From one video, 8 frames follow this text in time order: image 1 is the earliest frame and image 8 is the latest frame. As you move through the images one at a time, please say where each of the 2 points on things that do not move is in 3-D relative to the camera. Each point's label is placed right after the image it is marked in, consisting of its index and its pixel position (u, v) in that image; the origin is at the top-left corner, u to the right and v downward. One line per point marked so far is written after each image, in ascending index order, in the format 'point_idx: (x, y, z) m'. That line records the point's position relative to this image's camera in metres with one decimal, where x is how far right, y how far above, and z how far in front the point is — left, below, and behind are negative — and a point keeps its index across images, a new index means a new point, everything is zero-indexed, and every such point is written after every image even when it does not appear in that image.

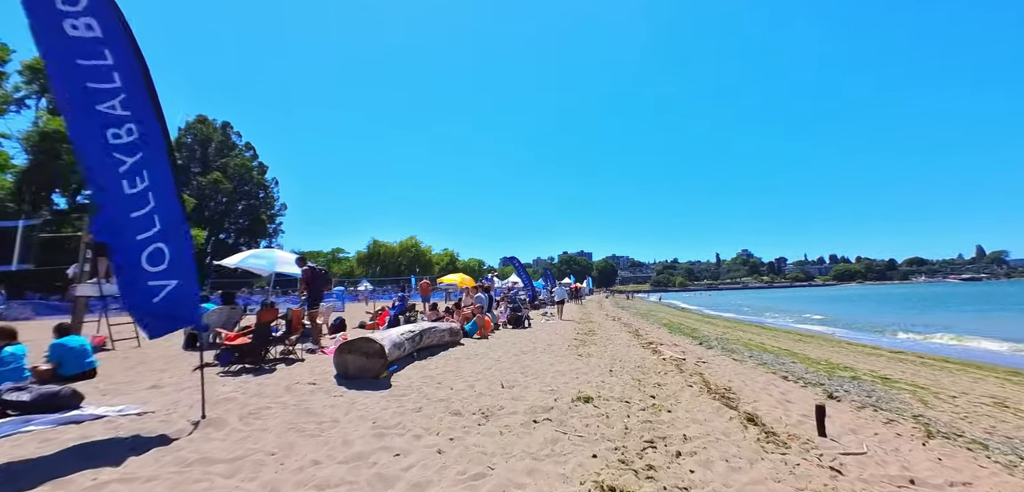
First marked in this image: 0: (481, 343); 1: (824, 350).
0: (-0.8, -2.6, +11.5) m
1: (+11.5, -3.8, +15.9) m
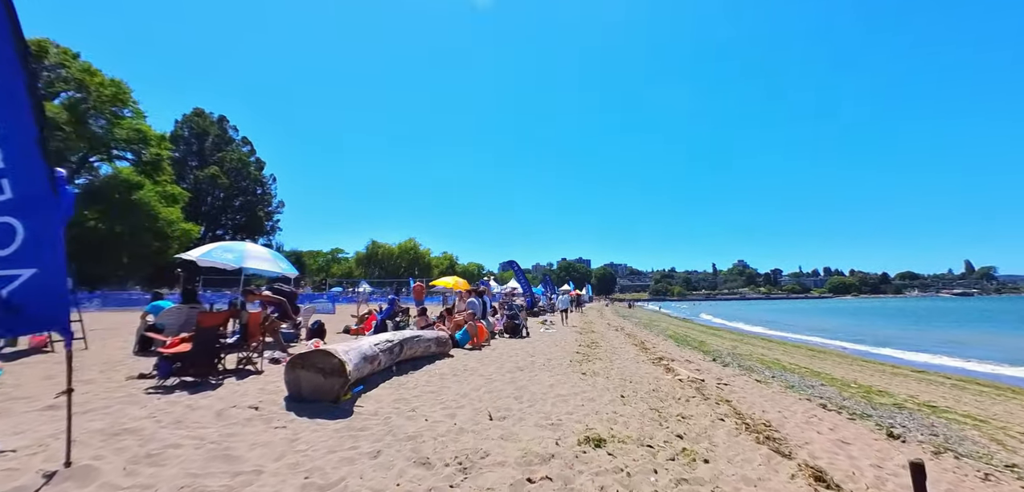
0: (-1.0, -2.6, +10.2) m
1: (+11.3, -4.2, +14.5) m
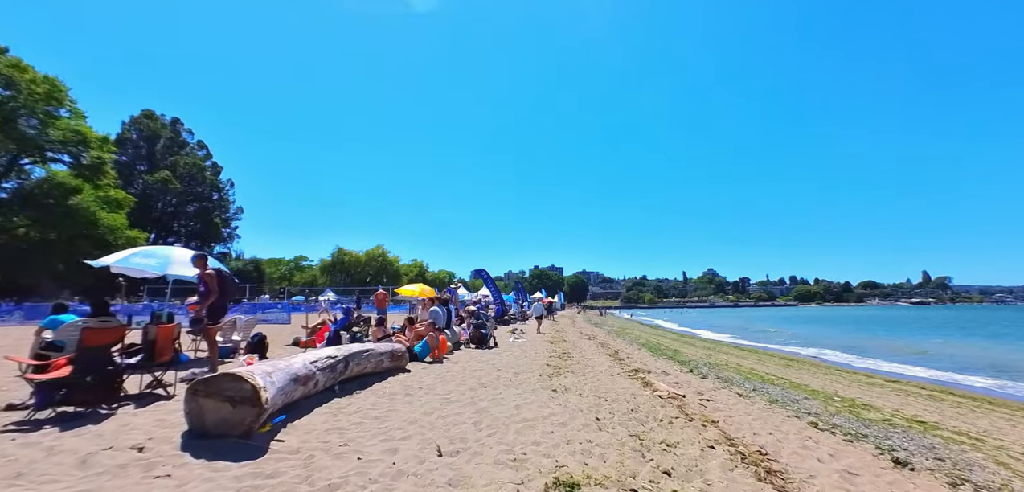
0: (-1.7, -2.7, +9.2) m
1: (+10.2, -4.4, +14.2) m
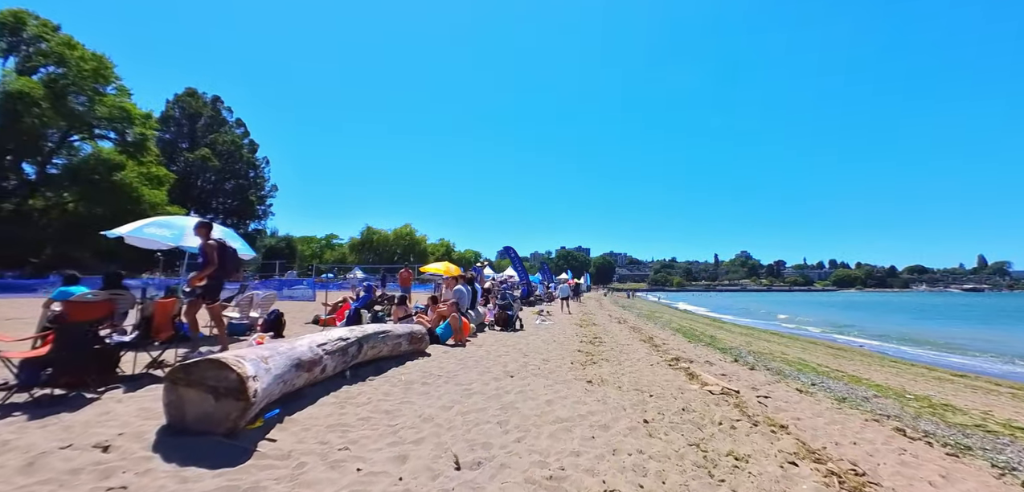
0: (-1.2, -2.1, +8.4) m
1: (+11.0, -3.8, +12.9) m
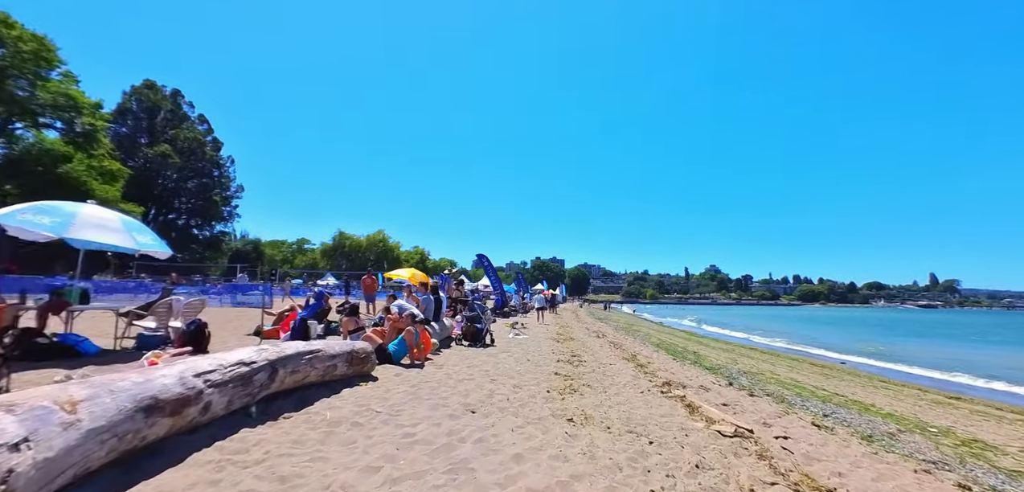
0: (-1.7, -2.1, +6.8) m
1: (+10.2, -4.1, +11.9) m
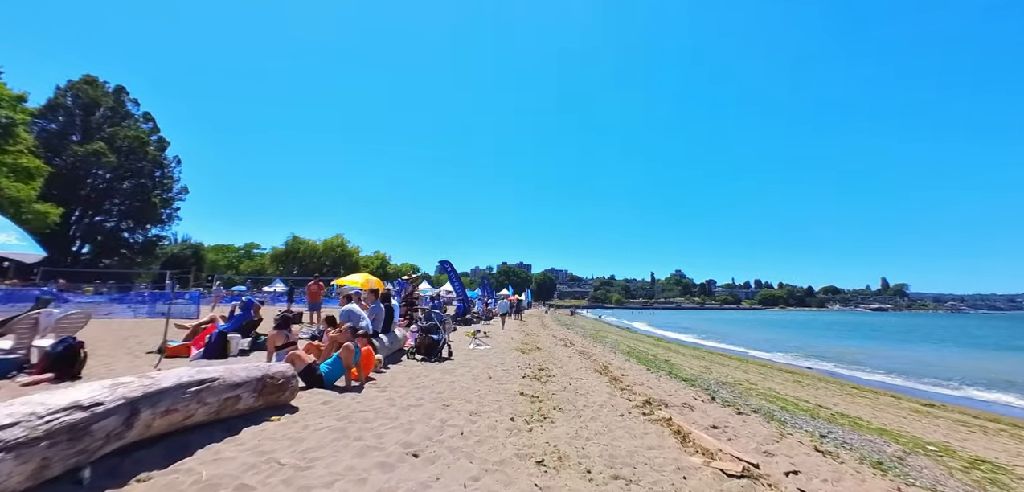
0: (-2.3, -2.1, +5.5) m
1: (+9.2, -4.2, +11.4) m
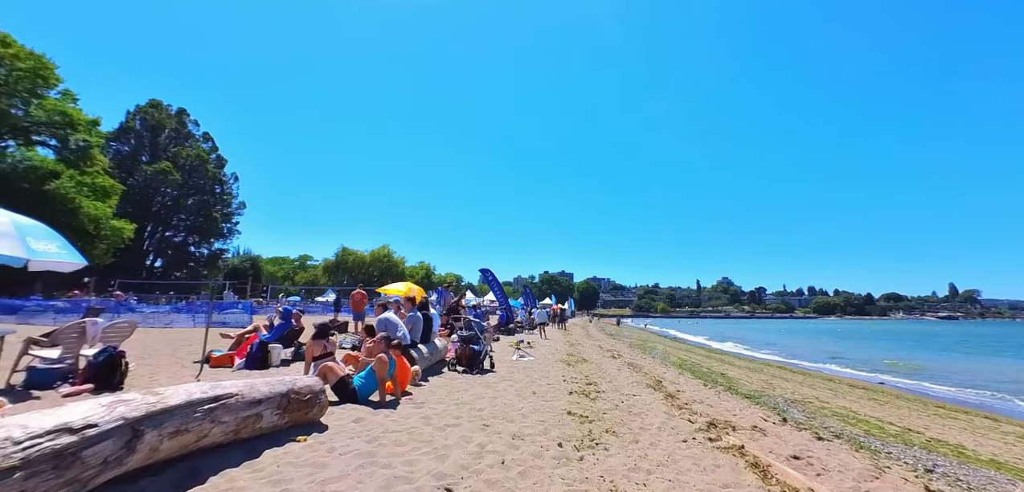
0: (-1.8, -2.2, +5.0) m
1: (+10.2, -4.2, +9.8) m
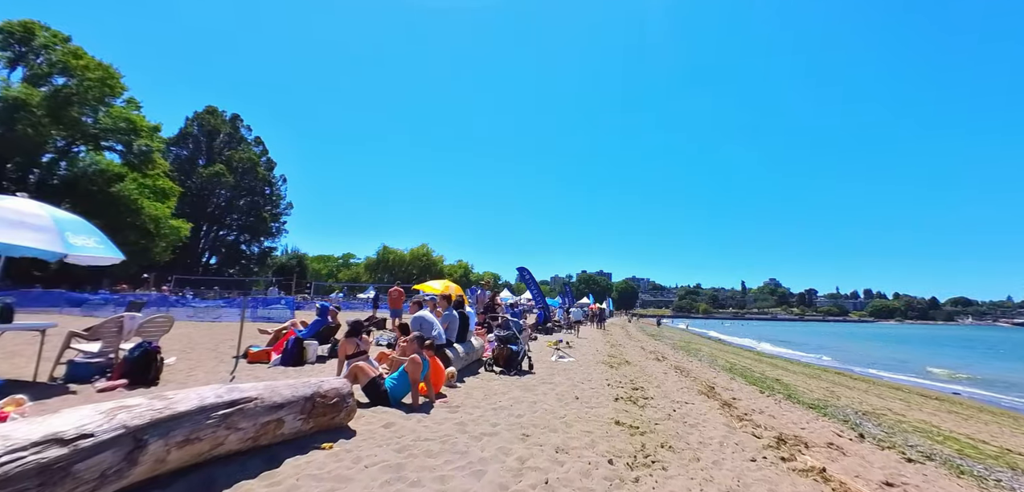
0: (-1.3, -2.1, +4.6) m
1: (+11.1, -4.1, +8.4) m
